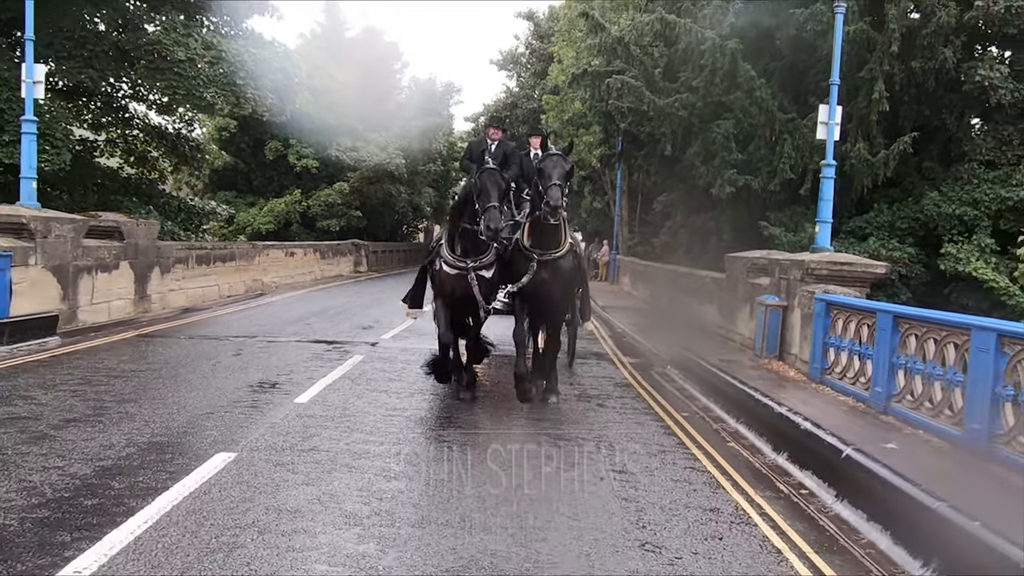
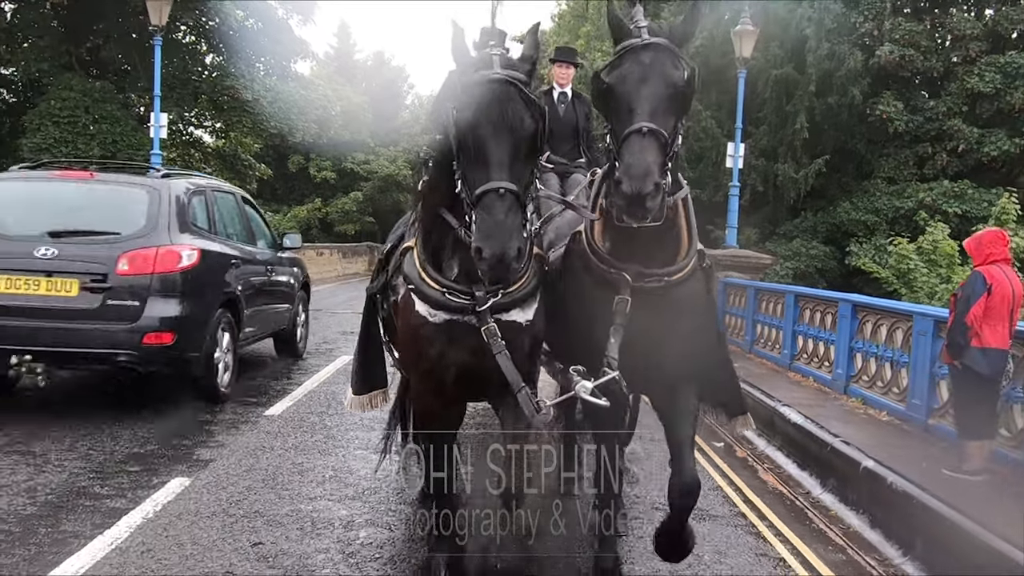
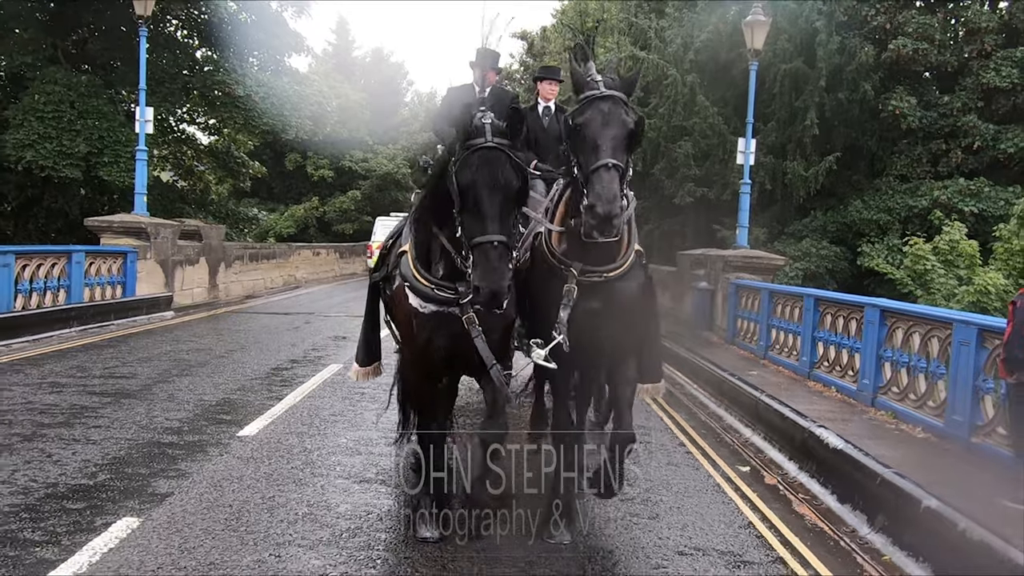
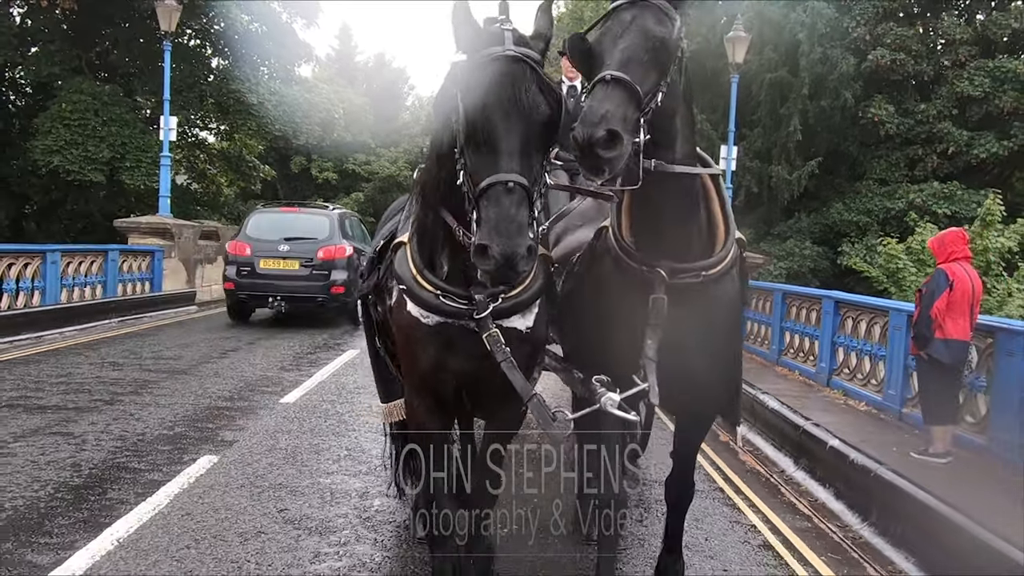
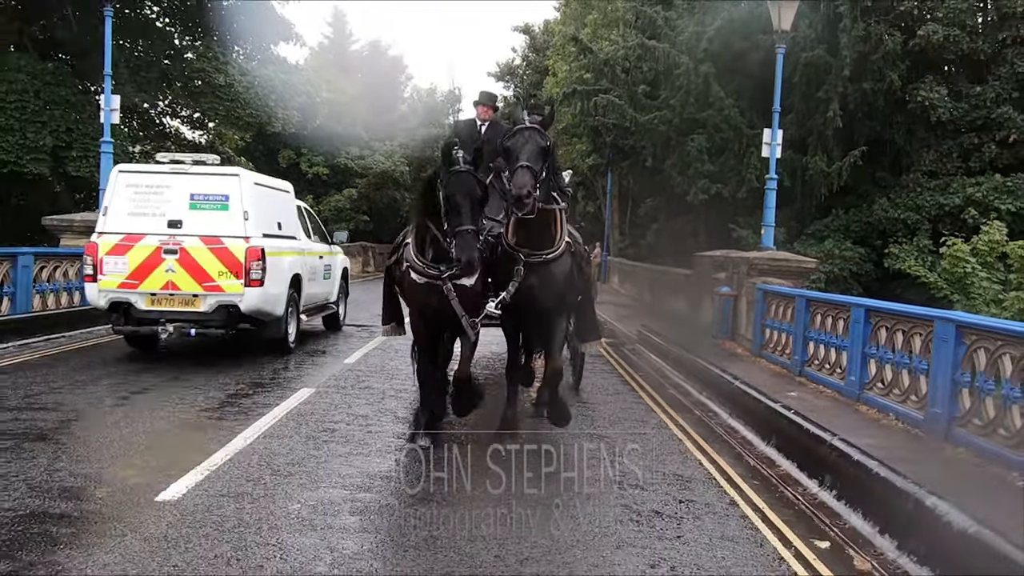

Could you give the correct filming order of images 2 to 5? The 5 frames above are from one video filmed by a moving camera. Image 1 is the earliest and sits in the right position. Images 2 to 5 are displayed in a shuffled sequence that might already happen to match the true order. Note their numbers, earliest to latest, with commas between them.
5, 3, 2, 4
